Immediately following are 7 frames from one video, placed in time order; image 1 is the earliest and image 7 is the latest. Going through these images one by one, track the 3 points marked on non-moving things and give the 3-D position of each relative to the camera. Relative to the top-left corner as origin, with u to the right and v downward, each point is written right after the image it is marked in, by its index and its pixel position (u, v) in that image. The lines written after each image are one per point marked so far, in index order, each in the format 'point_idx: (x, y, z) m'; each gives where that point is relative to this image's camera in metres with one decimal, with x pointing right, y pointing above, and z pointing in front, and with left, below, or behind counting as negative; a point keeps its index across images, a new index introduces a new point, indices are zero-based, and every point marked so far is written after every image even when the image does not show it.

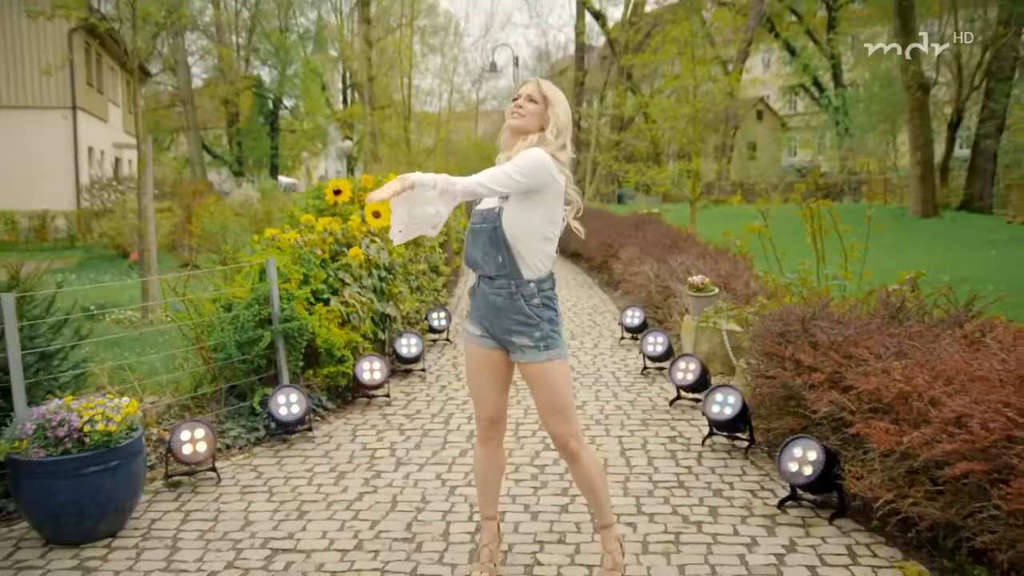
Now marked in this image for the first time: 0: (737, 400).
0: (+1.2, -0.6, +5.5) m
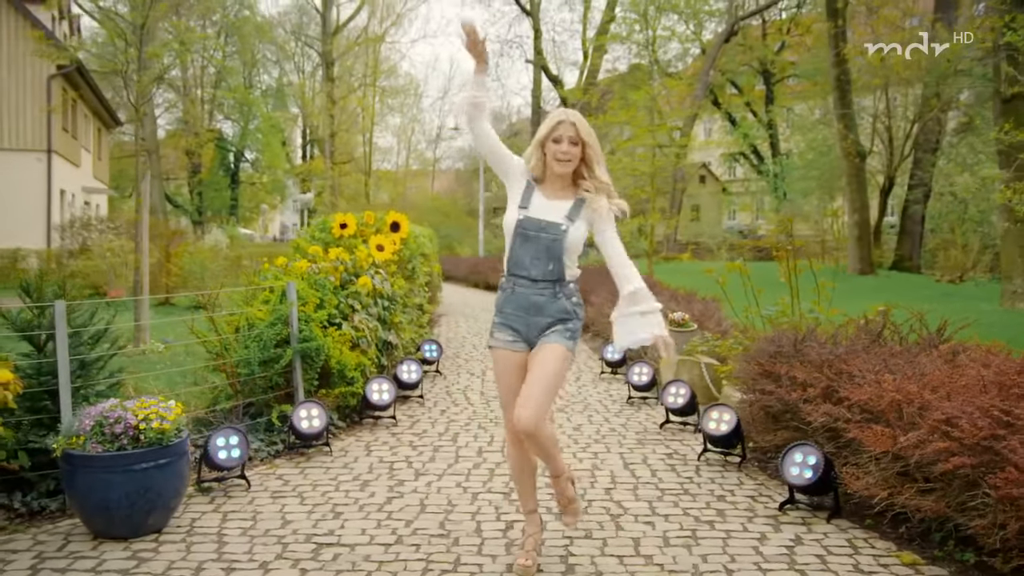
0: (+1.3, -0.8, +6.0) m
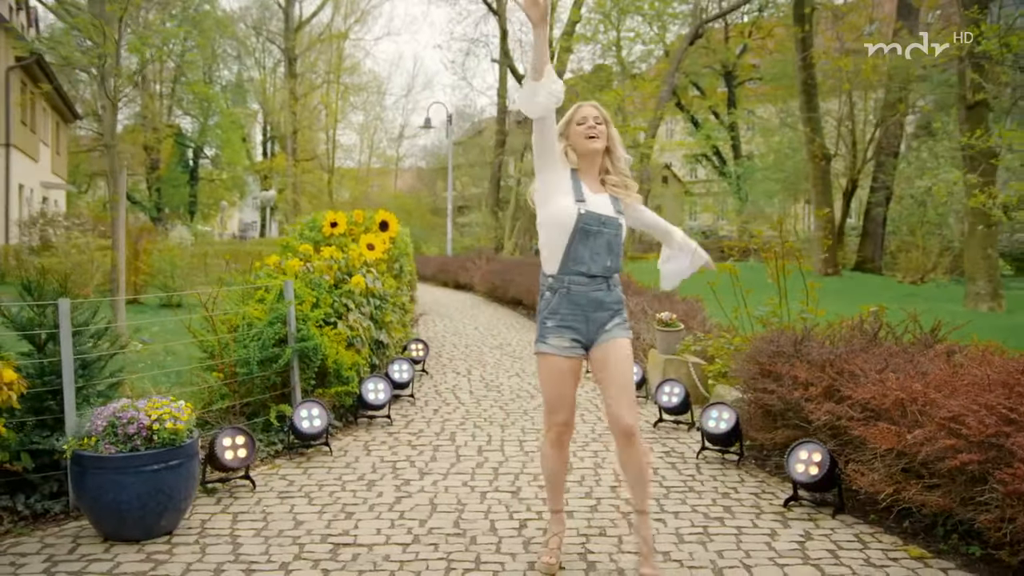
0: (+1.3, -0.8, +6.1) m
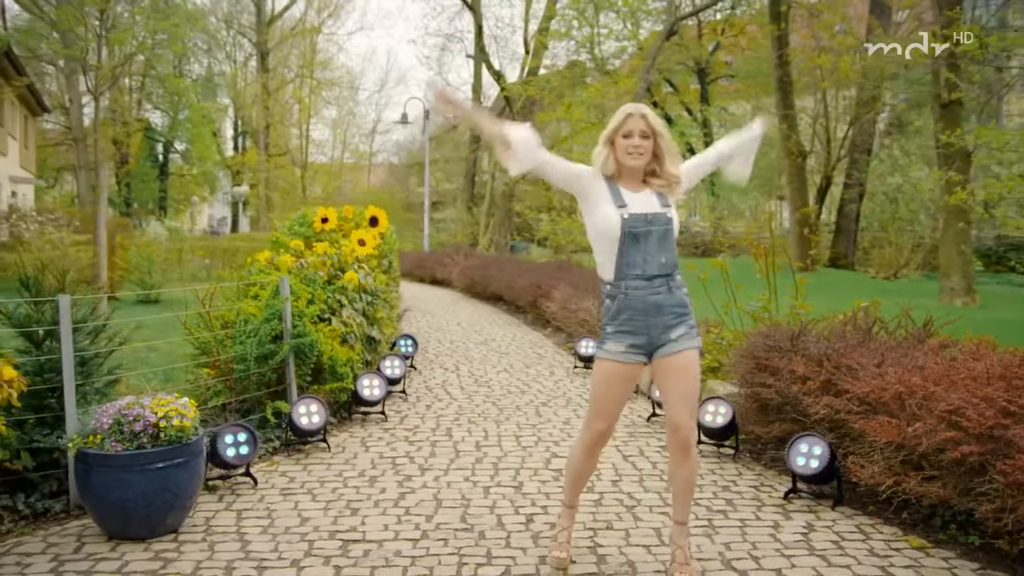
0: (+1.3, -0.7, +6.2) m
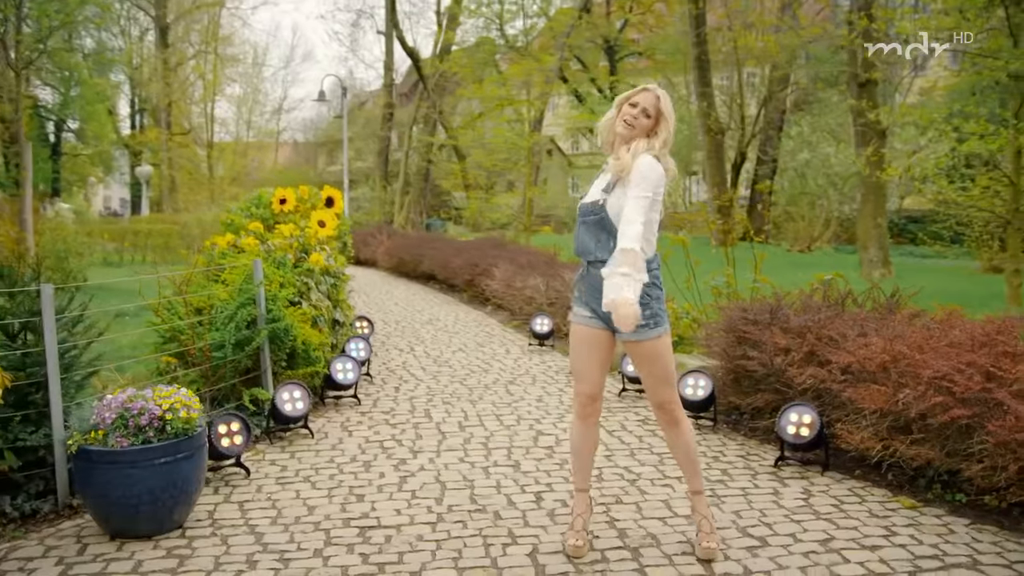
0: (+1.2, -0.6, +6.4) m
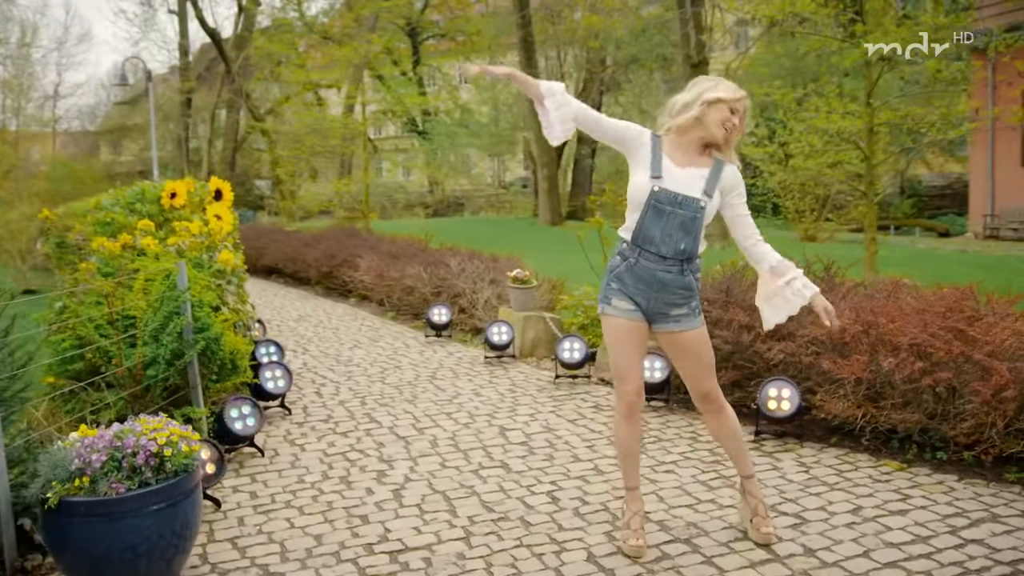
0: (+0.9, -0.5, +6.3) m
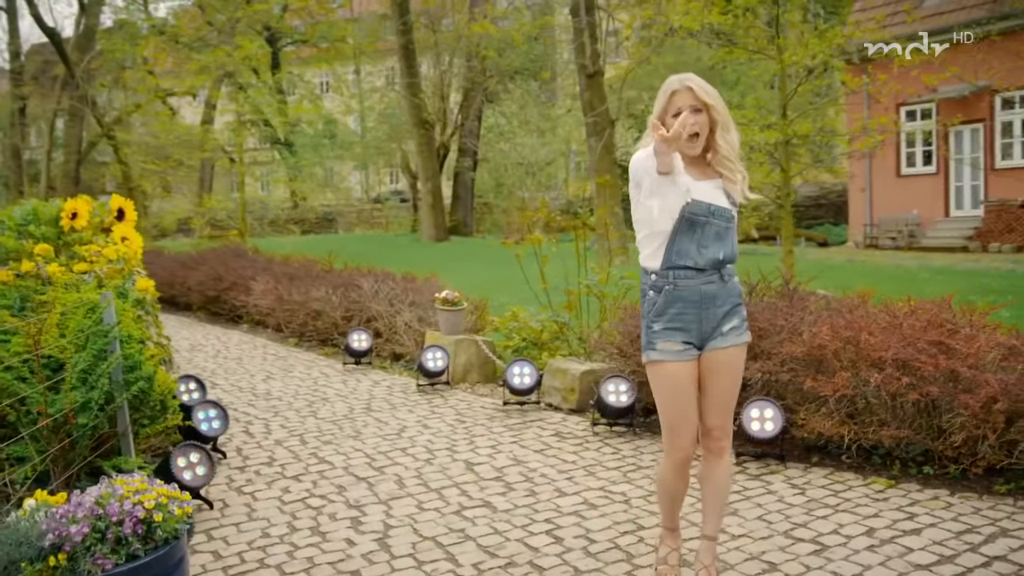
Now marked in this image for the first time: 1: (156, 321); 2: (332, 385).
0: (+0.7, -0.6, +6.0) m
1: (-2.0, -0.2, +5.8) m
2: (-1.3, -0.7, +7.4) m
